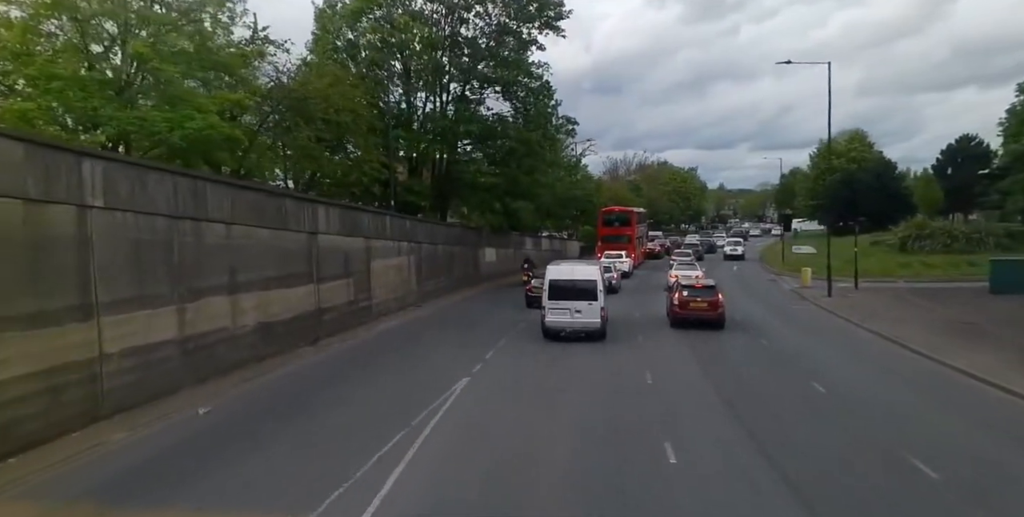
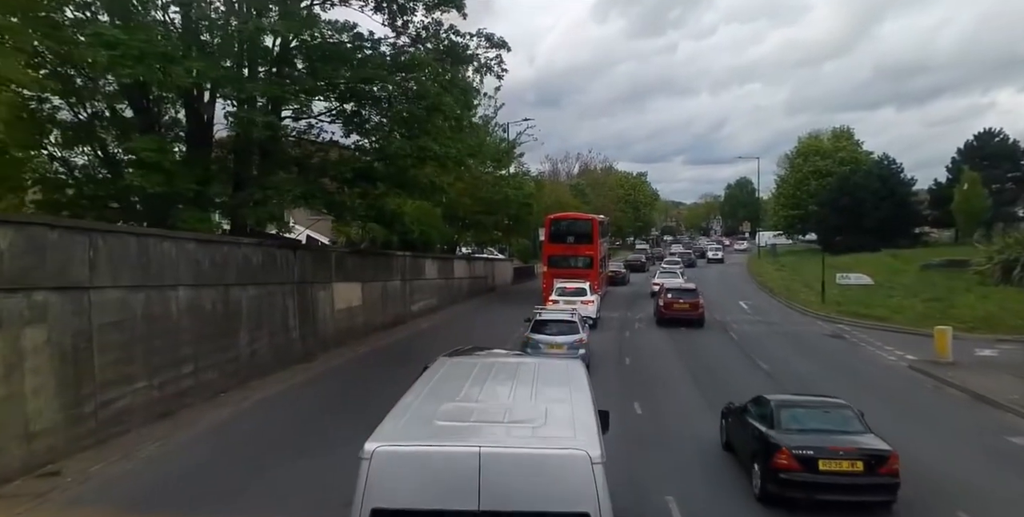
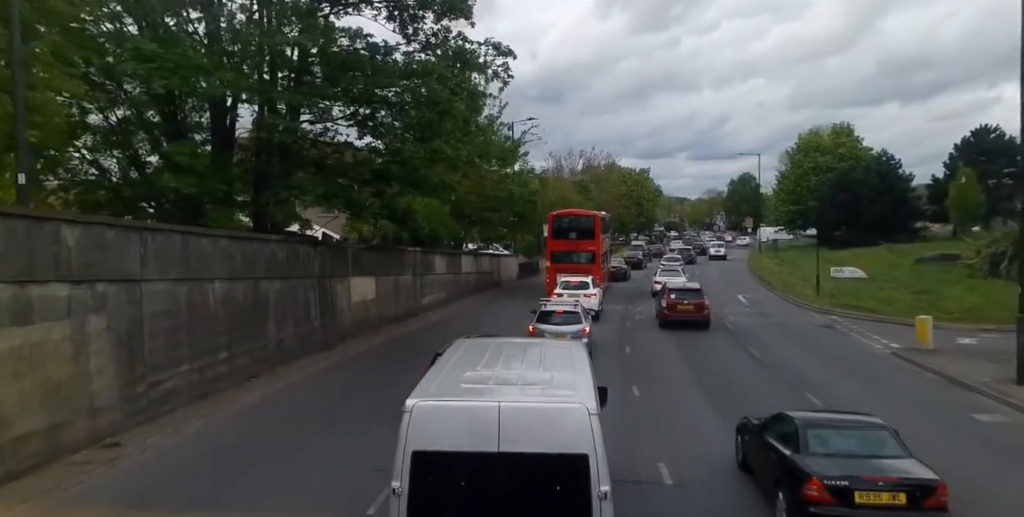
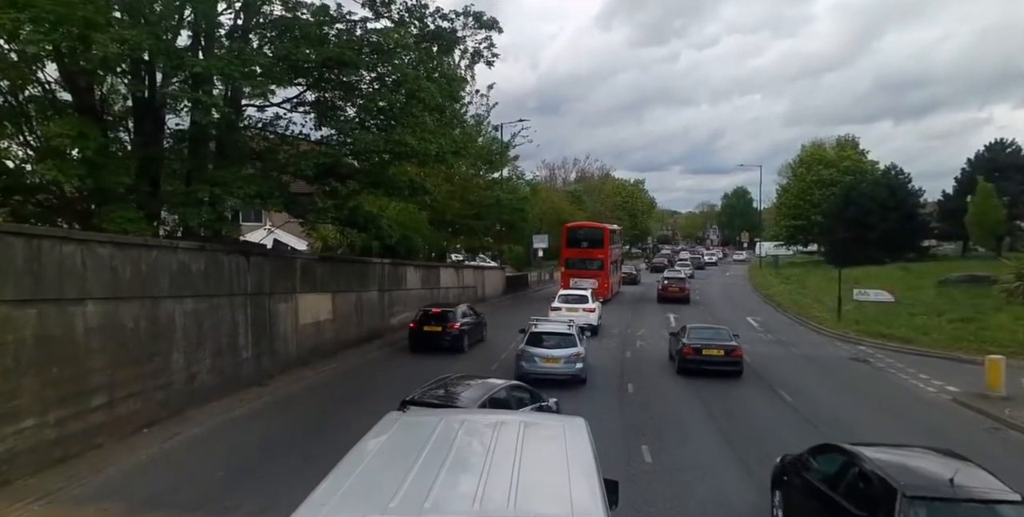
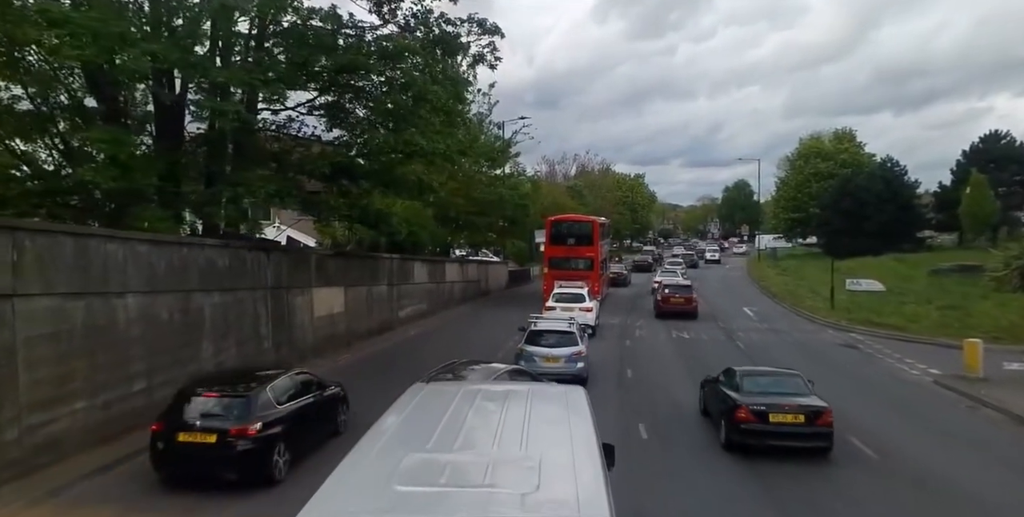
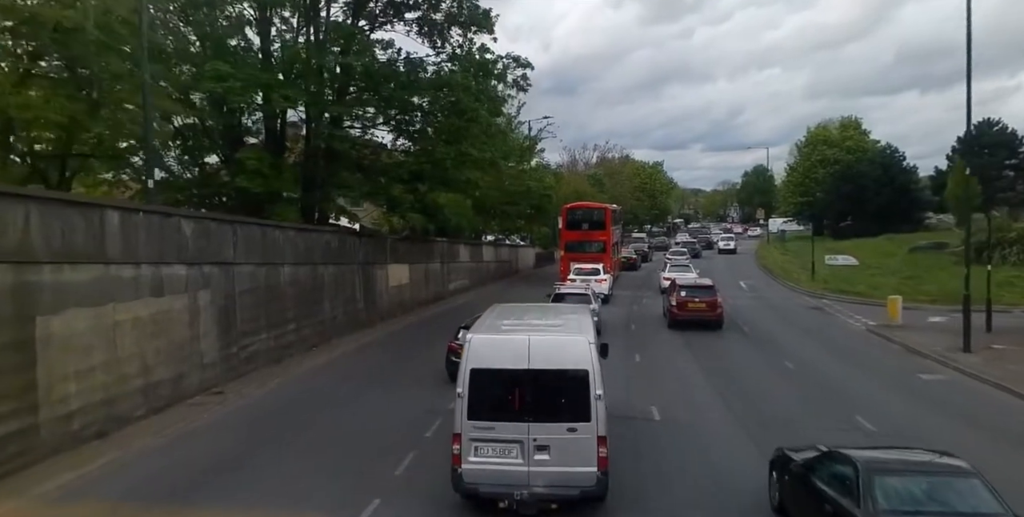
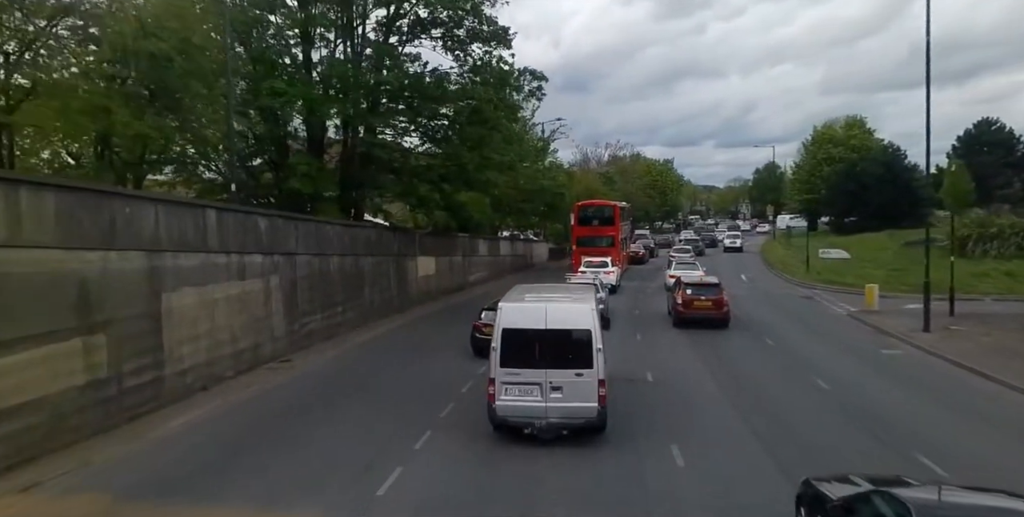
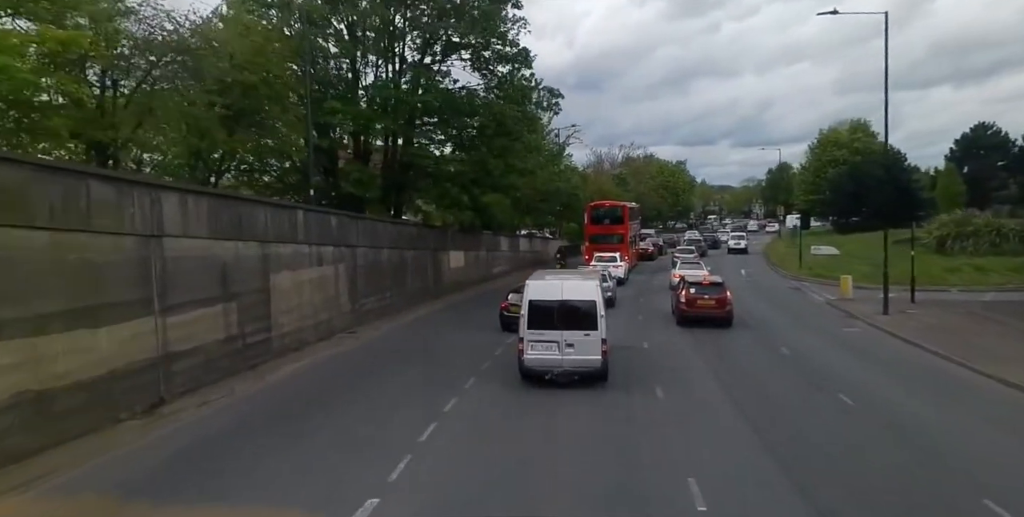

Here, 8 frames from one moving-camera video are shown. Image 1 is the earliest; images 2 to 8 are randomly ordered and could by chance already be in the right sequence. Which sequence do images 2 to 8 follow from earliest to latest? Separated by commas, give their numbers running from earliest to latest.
8, 7, 6, 3, 2, 5, 4
